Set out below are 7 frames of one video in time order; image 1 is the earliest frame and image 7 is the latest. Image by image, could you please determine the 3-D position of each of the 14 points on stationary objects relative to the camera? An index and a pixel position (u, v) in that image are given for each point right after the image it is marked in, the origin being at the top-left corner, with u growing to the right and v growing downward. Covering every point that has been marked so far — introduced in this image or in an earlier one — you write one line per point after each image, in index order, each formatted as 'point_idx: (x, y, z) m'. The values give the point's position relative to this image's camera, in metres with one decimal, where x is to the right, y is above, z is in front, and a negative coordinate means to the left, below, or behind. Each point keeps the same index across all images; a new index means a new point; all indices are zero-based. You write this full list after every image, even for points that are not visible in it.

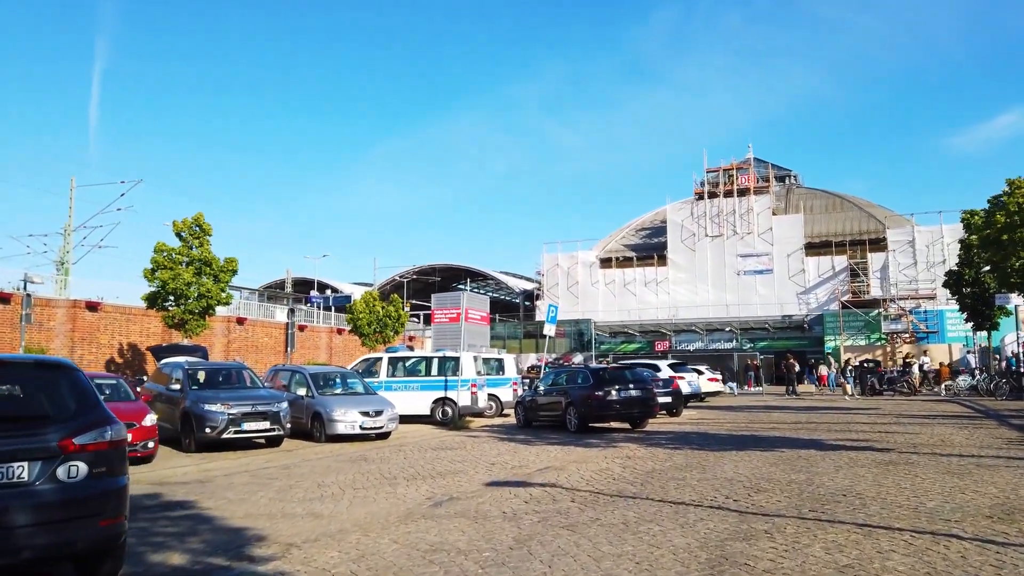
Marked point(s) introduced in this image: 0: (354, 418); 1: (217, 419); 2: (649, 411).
0: (-3.6, -3.0, +17.0) m
1: (-5.8, -2.6, +14.9) m
2: (+3.2, -2.9, +17.8) m
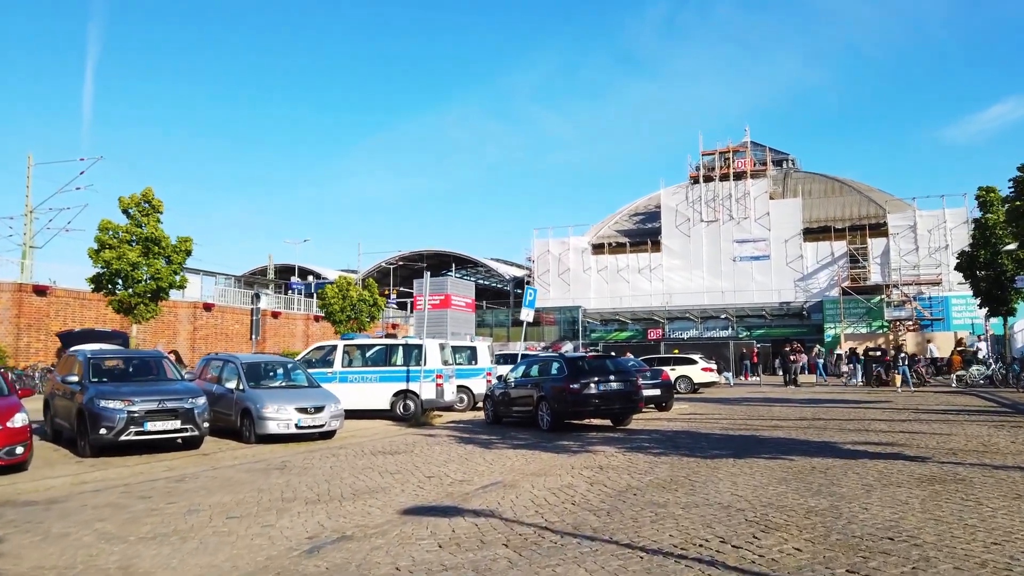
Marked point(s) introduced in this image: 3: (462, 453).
0: (-4.3, -2.5, +14.6) m
1: (-6.6, -2.2, +12.5) m
2: (+2.4, -2.4, +15.4) m
3: (-0.8, -2.7, +12.3) m
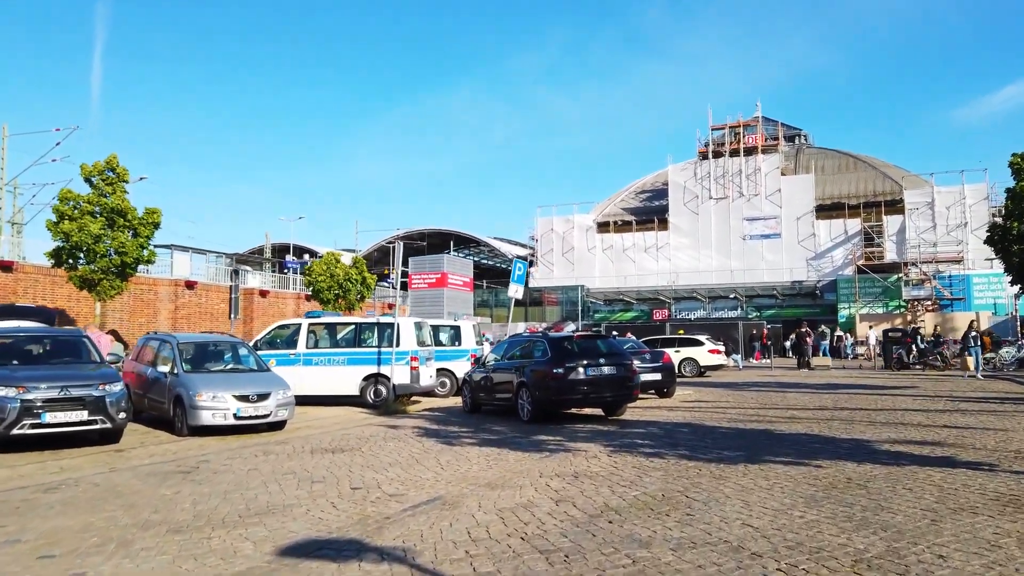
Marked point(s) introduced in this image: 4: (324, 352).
0: (-4.8, -2.0, +12.6) m
1: (-7.0, -1.7, +10.5) m
2: (+2.0, -1.9, +13.3) m
3: (-1.3, -2.2, +10.3) m
4: (-4.4, -1.5, +17.8) m
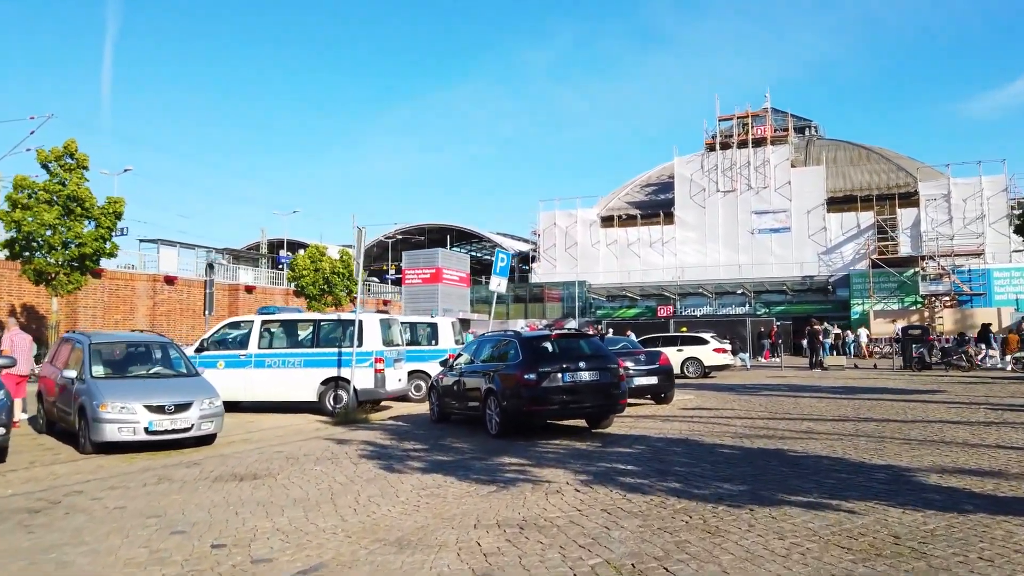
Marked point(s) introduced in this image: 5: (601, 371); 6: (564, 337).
0: (-5.3, -1.8, +10.7) m
1: (-7.6, -1.6, +8.6) m
2: (+1.5, -1.7, +11.3) m
3: (-1.8, -2.1, +8.3) m
4: (-4.9, -1.4, +15.9) m
5: (+1.3, -1.3, +11.4) m
6: (+0.8, -0.8, +11.8) m
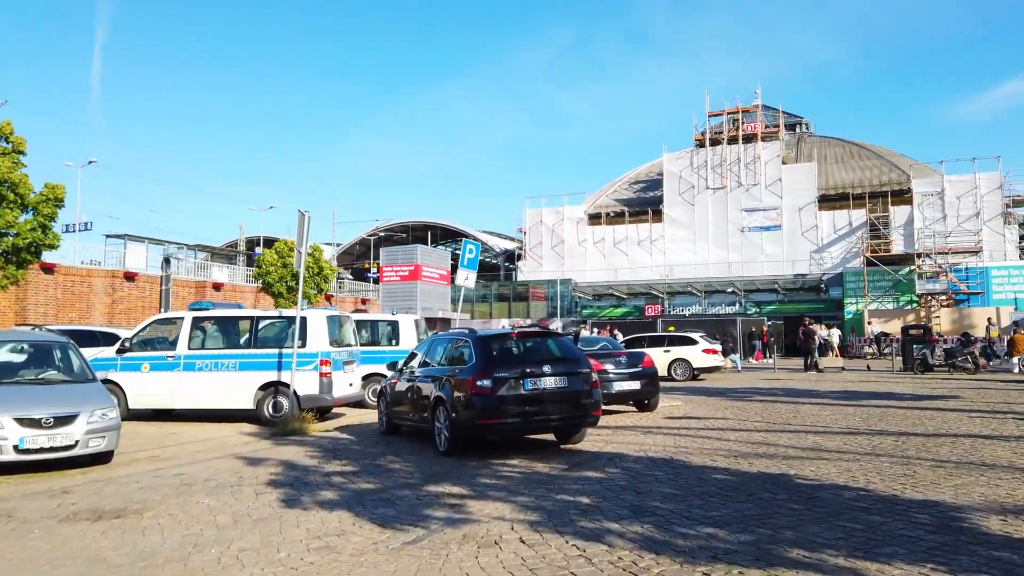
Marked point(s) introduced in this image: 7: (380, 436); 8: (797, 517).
0: (-5.9, -1.7, +8.8) m
1: (-8.1, -1.4, +6.7) m
2: (+0.9, -1.6, +9.5) m
3: (-2.4, -1.9, +6.5) m
4: (-5.6, -1.2, +14.0) m
5: (+0.7, -1.1, +9.6) m
6: (+0.2, -0.6, +9.9) m
7: (-2.2, -2.4, +12.4) m
8: (+2.2, -1.7, +5.7) m
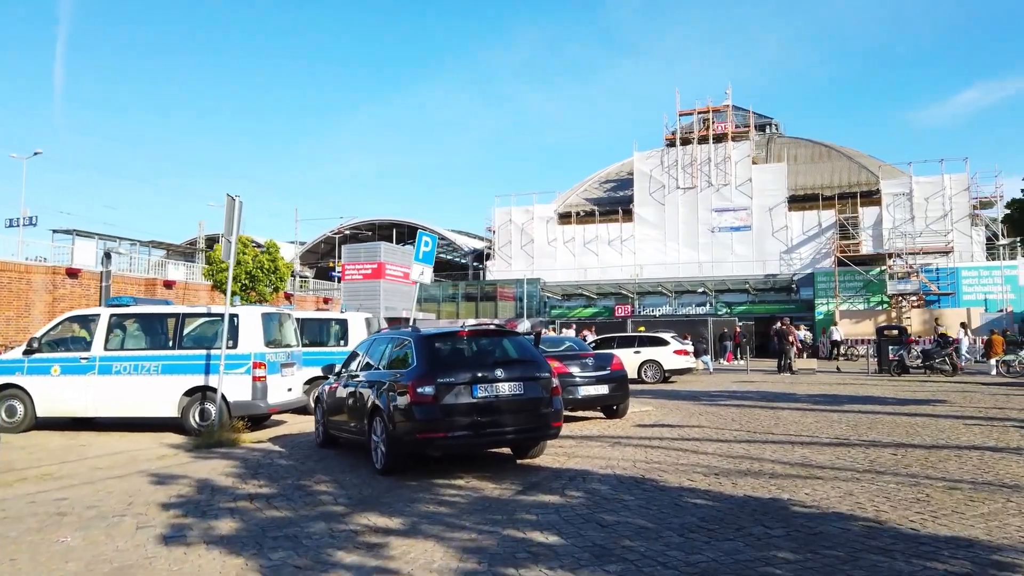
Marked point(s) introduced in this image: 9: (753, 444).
0: (-6.4, -1.6, +7.3) m
1: (-8.6, -1.3, +5.1) m
2: (+0.3, -1.5, +8.3) m
3: (-2.8, -1.8, +5.1) m
4: (-6.3, -1.1, +12.5) m
5: (+0.2, -1.0, +8.3) m
6: (-0.4, -0.5, +8.7) m
7: (-2.8, -2.3, +11.0) m
8: (+1.7, -1.6, +4.5) m
9: (+3.1, -2.0, +9.8) m
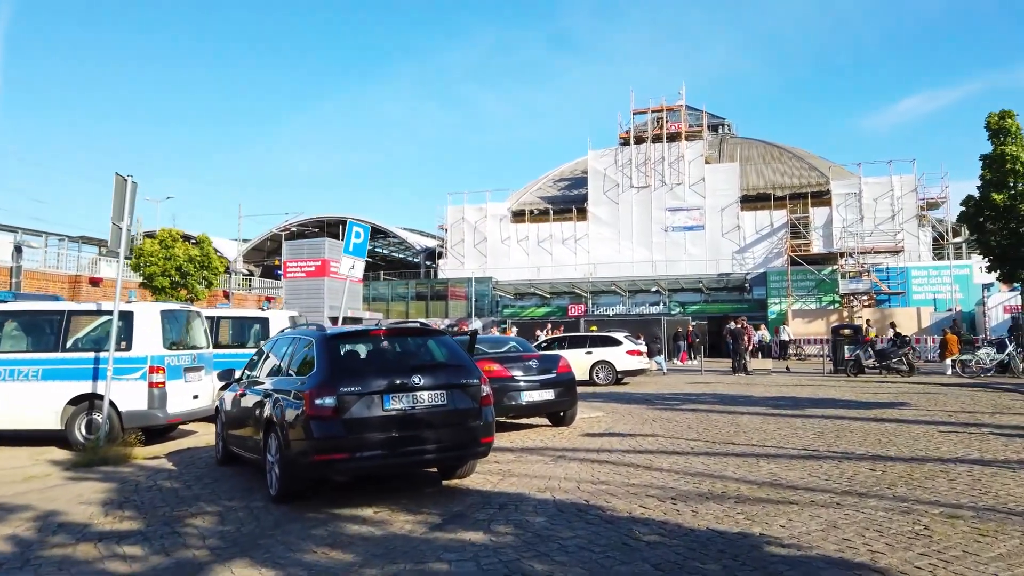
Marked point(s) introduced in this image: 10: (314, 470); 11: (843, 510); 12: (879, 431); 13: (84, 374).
0: (-7.1, -1.5, +5.6) m
1: (-9.1, -1.2, +3.3) m
2: (-0.4, -1.4, +7.0) m
3: (-3.3, -1.8, +3.7) m
4: (-7.2, -1.0, +10.8) m
5: (-0.6, -1.0, +7.1) m
6: (-1.1, -0.5, +7.4) m
7: (-3.7, -2.2, +9.6) m
8: (+1.2, -1.6, +3.4) m
9: (+2.3, -1.9, +8.7) m
10: (-1.7, -1.6, +6.6) m
11: (+2.6, -1.7, +5.8) m
12: (+5.1, -1.9, +10.4) m
13: (-6.1, -1.2, +10.9) m
